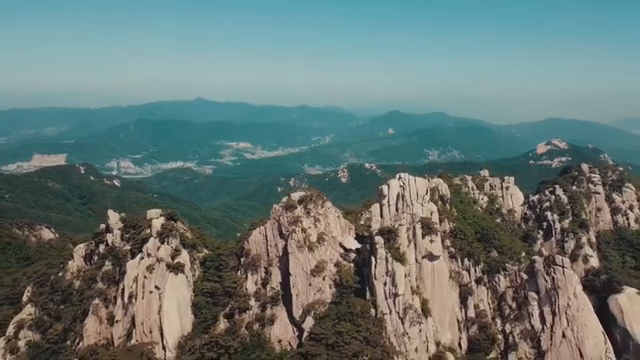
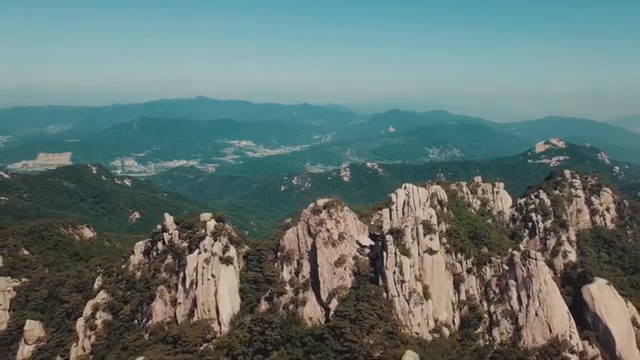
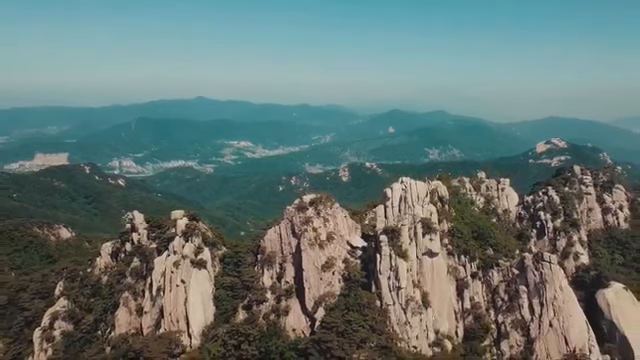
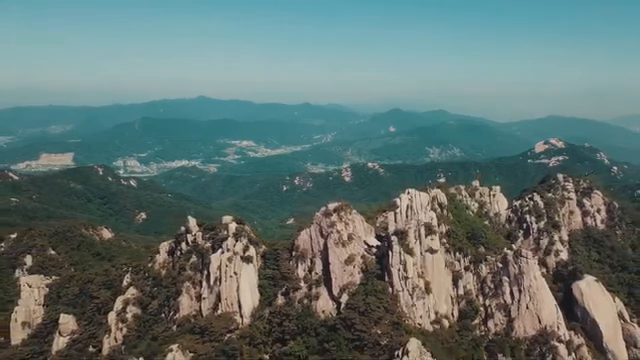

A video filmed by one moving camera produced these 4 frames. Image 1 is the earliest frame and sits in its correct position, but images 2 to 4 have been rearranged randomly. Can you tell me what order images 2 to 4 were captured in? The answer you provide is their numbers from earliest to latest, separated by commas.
3, 2, 4
